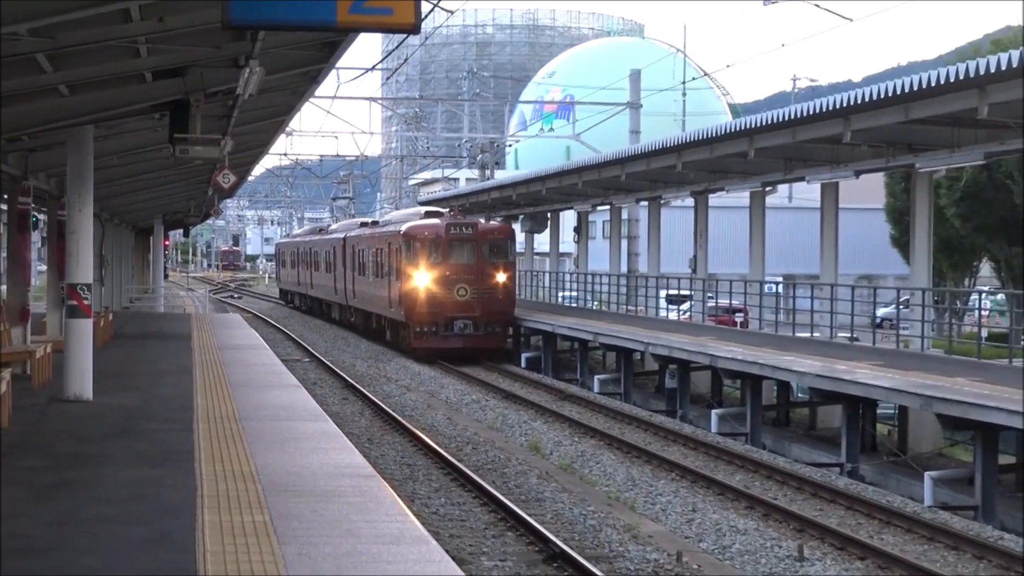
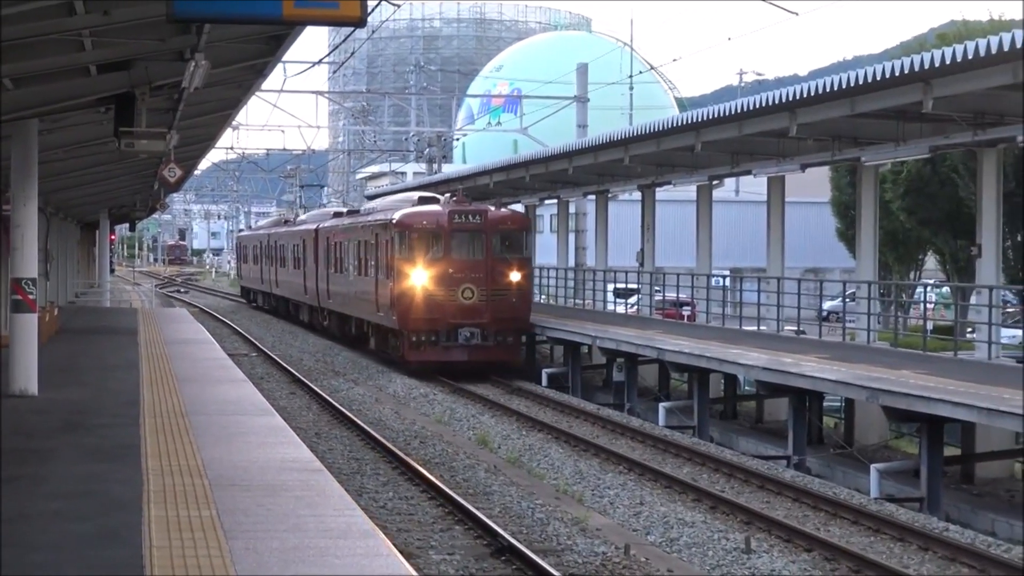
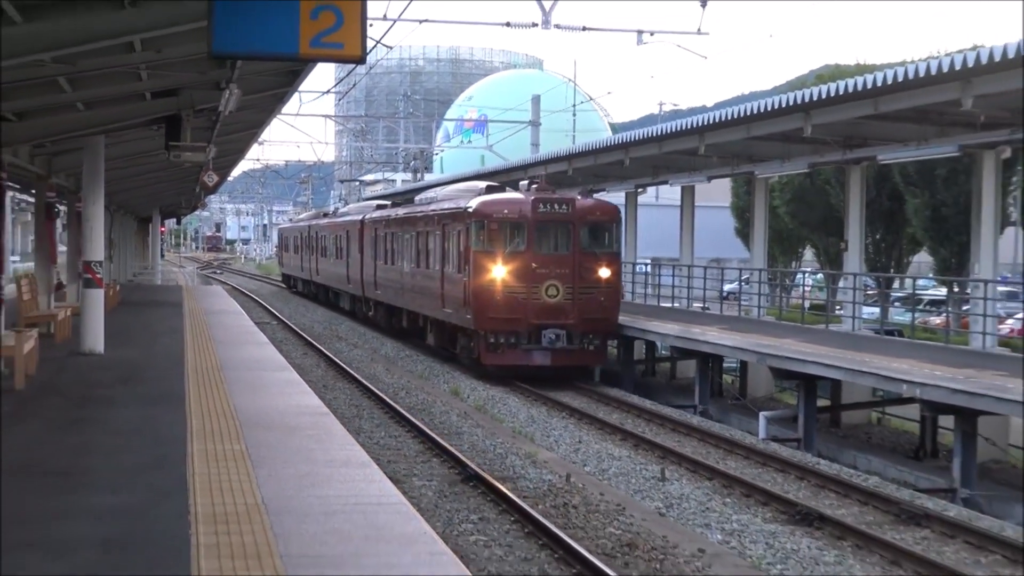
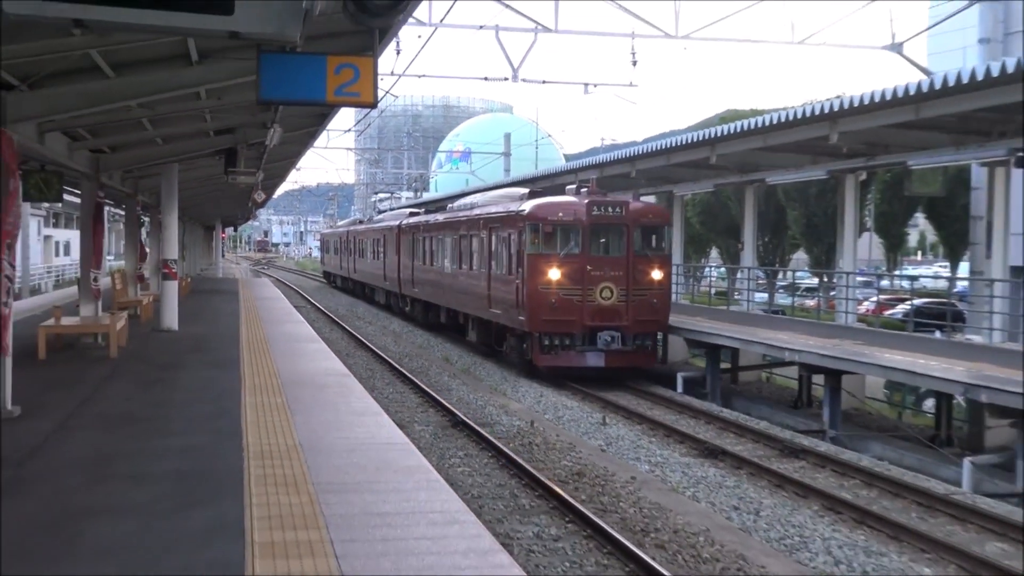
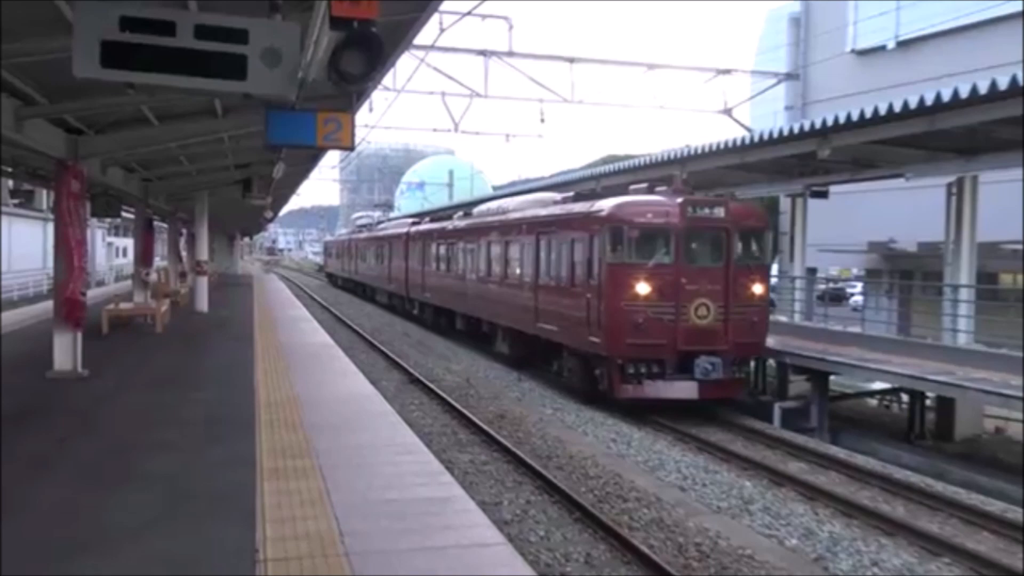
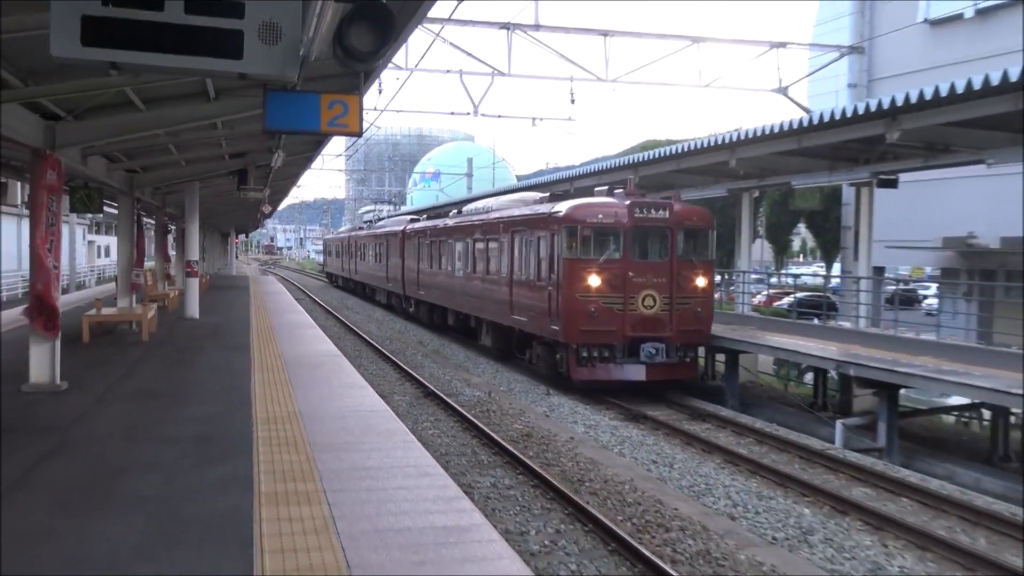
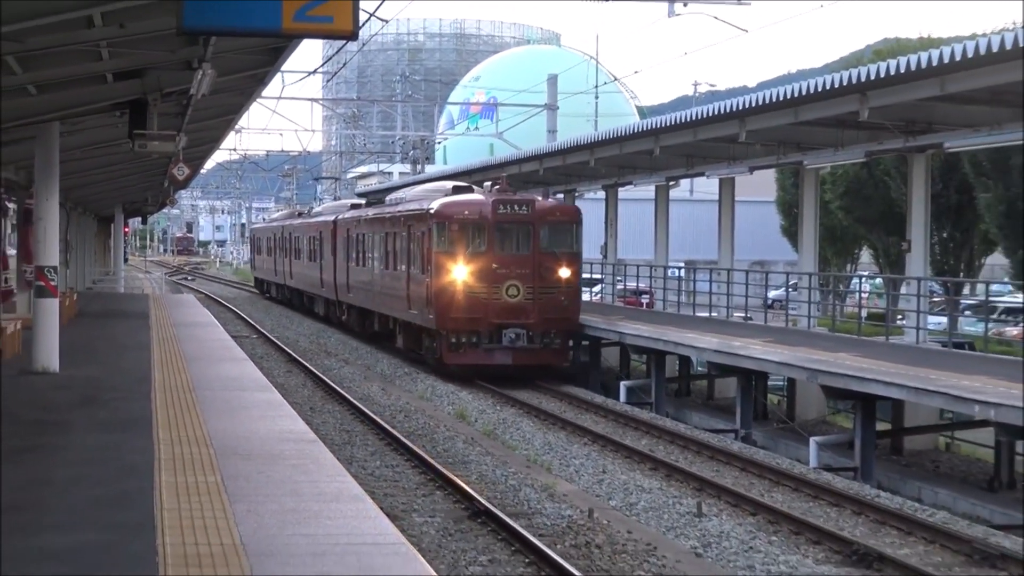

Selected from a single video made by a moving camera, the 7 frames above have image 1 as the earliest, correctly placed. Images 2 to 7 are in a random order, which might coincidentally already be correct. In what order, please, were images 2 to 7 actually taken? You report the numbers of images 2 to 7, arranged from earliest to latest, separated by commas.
2, 7, 3, 4, 6, 5
